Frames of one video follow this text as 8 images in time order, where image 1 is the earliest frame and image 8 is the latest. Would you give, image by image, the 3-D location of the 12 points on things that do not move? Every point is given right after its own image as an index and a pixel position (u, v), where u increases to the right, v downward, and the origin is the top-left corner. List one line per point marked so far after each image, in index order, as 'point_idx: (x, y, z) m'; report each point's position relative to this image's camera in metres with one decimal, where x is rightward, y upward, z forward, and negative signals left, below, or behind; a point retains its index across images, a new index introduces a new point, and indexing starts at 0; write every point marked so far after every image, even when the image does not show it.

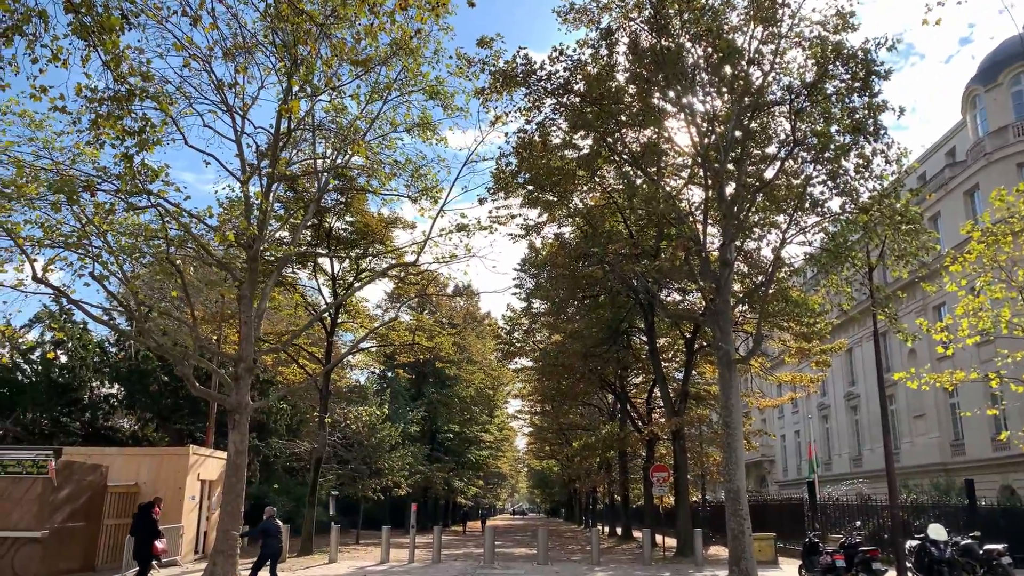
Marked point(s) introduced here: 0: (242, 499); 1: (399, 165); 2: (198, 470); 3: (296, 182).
0: (-5.0, -4.0, +15.1) m
1: (-2.8, +3.0, +19.8) m
2: (-7.1, -4.2, +18.4) m
3: (-5.3, +2.5, +19.6) m
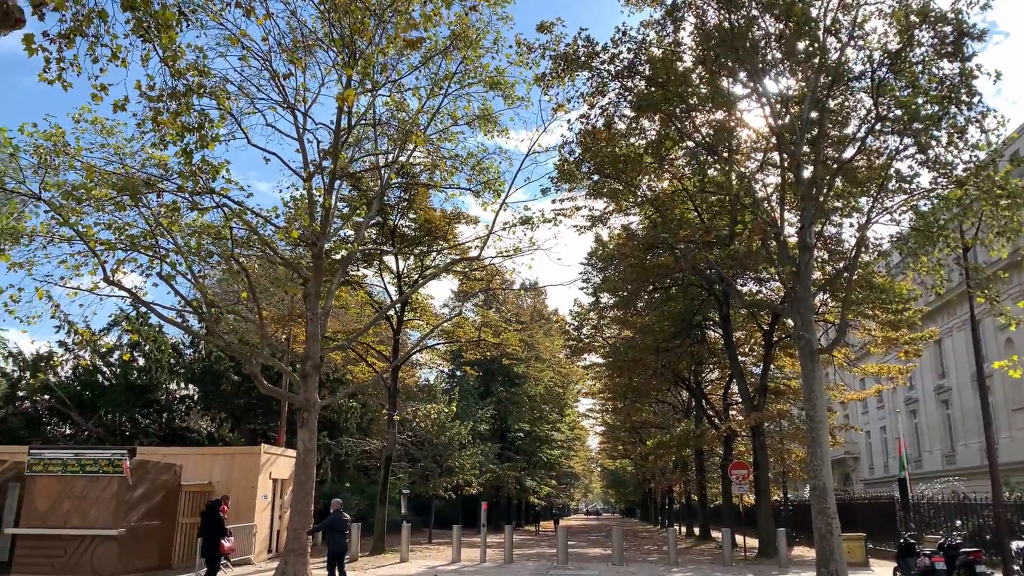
0: (-3.7, -3.9, +15.0) m
1: (-1.2, +3.1, +19.5) m
2: (-5.5, -4.1, +18.5) m
3: (-3.7, +2.6, +19.5) m
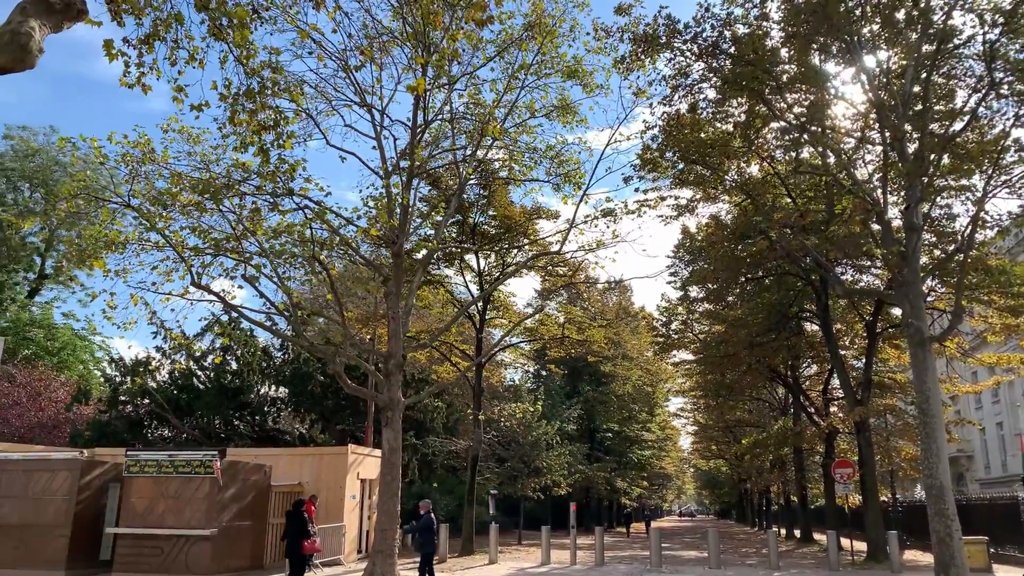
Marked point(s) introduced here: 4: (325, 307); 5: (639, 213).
0: (-2.1, -3.9, +14.9) m
1: (+0.7, +3.2, +19.1) m
2: (-3.5, -4.2, +18.5) m
3: (-1.8, +2.6, +19.3) m
4: (-4.5, -0.4, +19.2) m
5: (+3.1, +1.8, +19.7) m
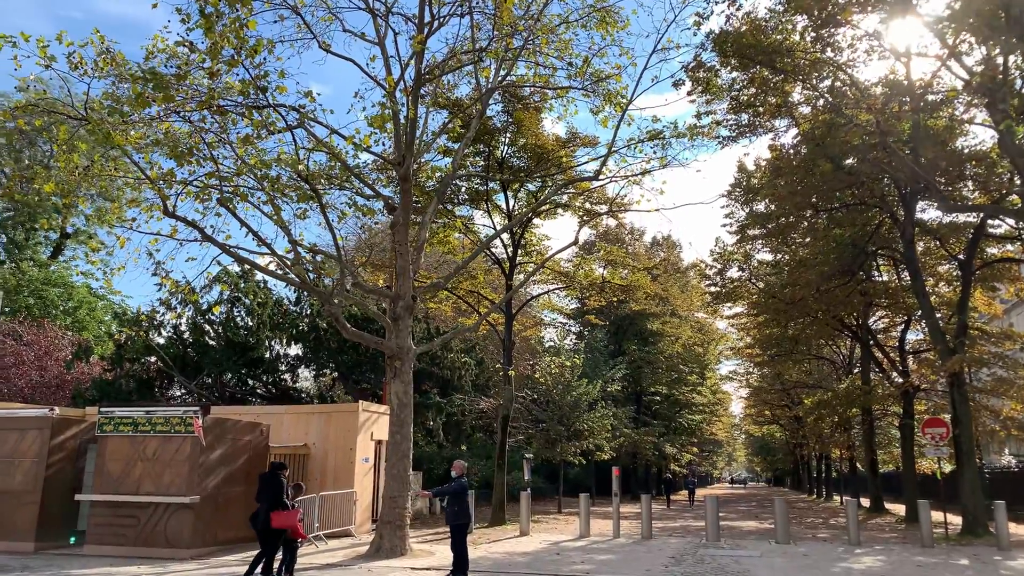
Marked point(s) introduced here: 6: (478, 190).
0: (-1.6, -2.7, +12.7) m
1: (+1.3, +4.5, +16.5) m
2: (-2.8, -2.9, +16.4) m
3: (-1.2, +3.9, +16.9) m
4: (-3.8, +0.8, +17.0) m
5: (+3.7, +3.2, +17.0) m
6: (-0.8, +2.3, +18.9) m
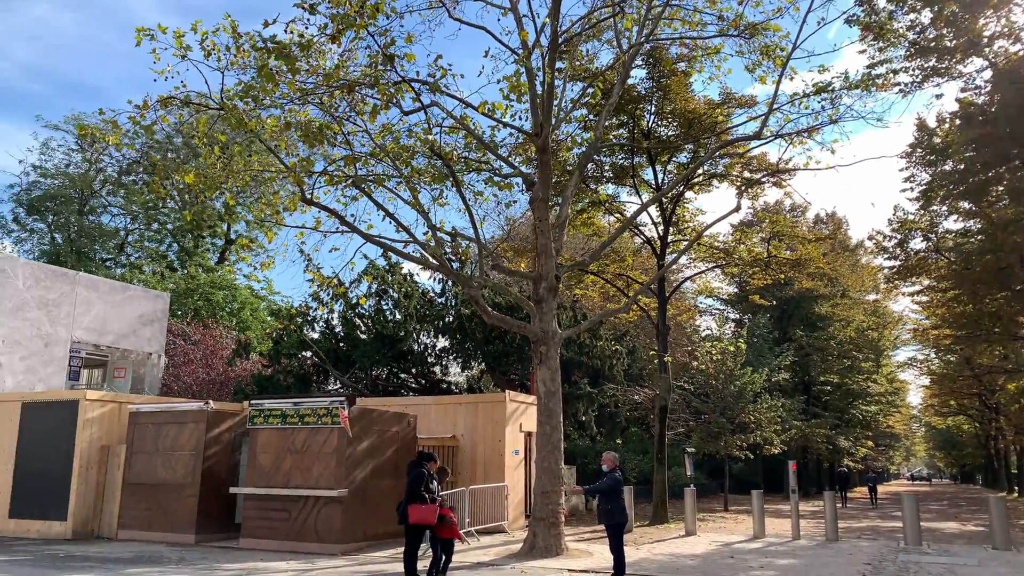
0: (+0.7, -2.4, +11.8) m
1: (+3.9, +5.0, +14.9) m
2: (+0.2, -2.6, +15.6) m
3: (+1.7, +4.3, +15.8) m
4: (-0.8, +1.1, +16.3) m
5: (+6.5, +3.8, +14.9) m
6: (+2.5, +2.7, +17.7) m
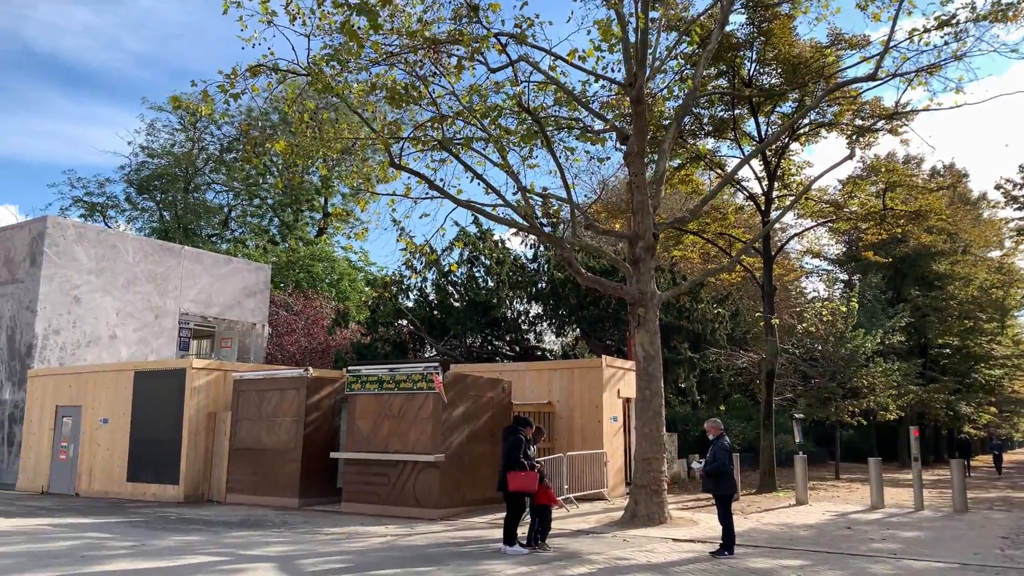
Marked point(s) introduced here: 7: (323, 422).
0: (+2.1, -1.8, +11.3) m
1: (+5.5, +5.8, +13.7) m
2: (+2.0, -1.9, +15.1) m
3: (+3.3, +5.1, +14.9) m
4: (+1.1, +1.8, +15.9) m
5: (+8.1, +4.6, +13.5) m
6: (+4.4, +3.5, +16.8) m
7: (-3.2, -2.2, +13.4) m
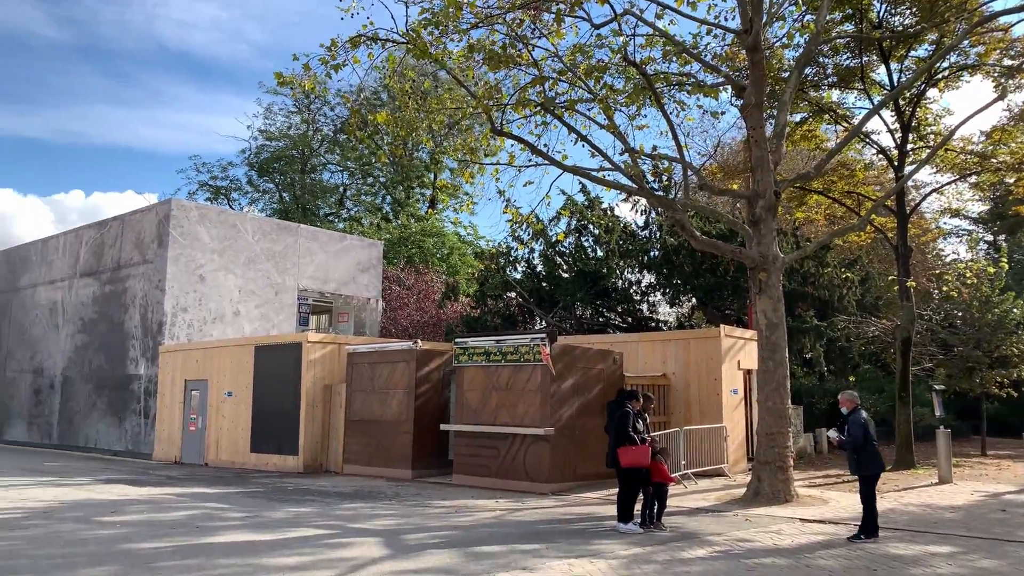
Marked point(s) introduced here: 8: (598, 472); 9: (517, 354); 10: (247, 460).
0: (+3.6, -1.3, +10.5) m
1: (+7.1, +6.4, +12.2) m
2: (+4.0, -1.2, +14.3) m
3: (+5.1, +5.7, +13.7) m
4: (+3.1, +2.5, +15.1) m
5: (+9.6, +5.3, +11.7) m
6: (+6.5, +4.3, +15.5) m
7: (-1.3, -1.8, +13.4) m
8: (+1.3, -2.8, +12.4) m
9: (+0.1, -1.0, +11.8) m
10: (-5.0, -3.3, +15.3) m
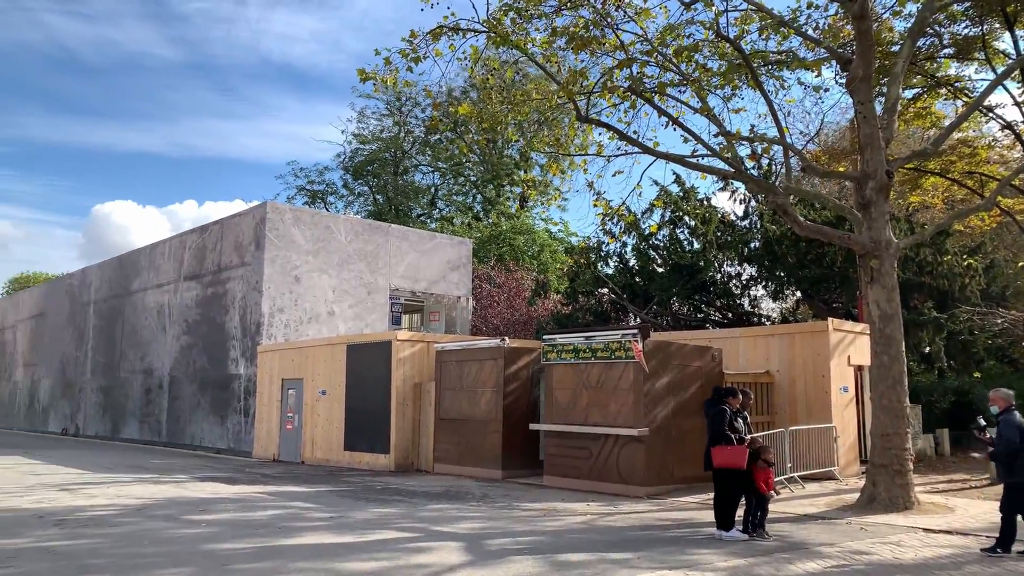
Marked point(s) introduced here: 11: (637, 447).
0: (+4.7, -1.2, +9.6) m
1: (+8.2, +6.6, +10.9) m
2: (+5.6, -1.1, +13.4) m
3: (+6.5, +5.9, +12.6) m
4: (+4.7, +2.6, +14.2) m
5: (+10.7, +5.5, +10.1) m
6: (+8.0, +4.5, +14.2) m
7: (+0.2, -1.7, +13.1) m
8: (+2.7, -2.7, +11.8) m
9: (+1.3, -0.9, +11.4) m
10: (-3.3, -3.2, +15.4) m
11: (+1.7, -2.2, +11.1) m
